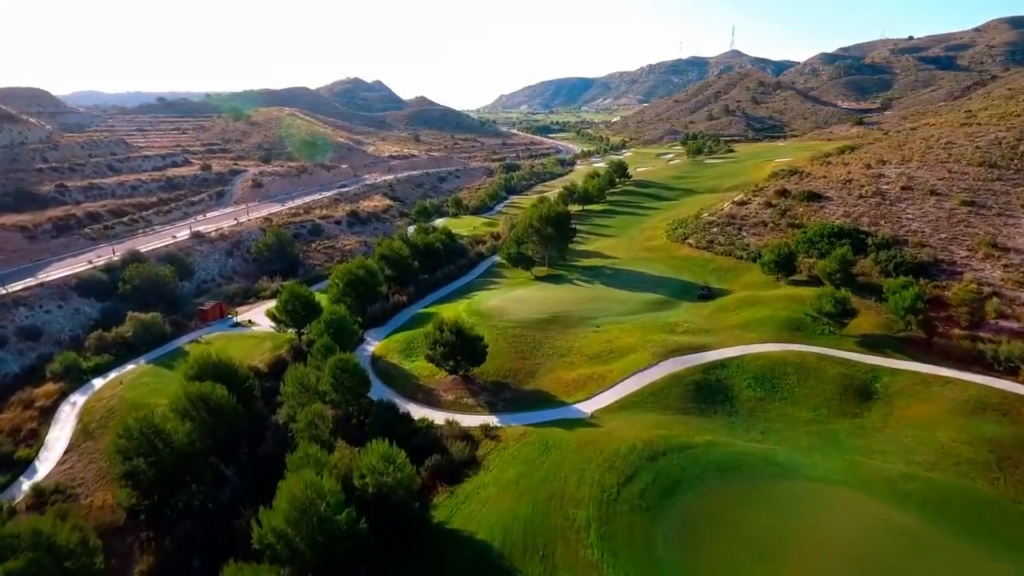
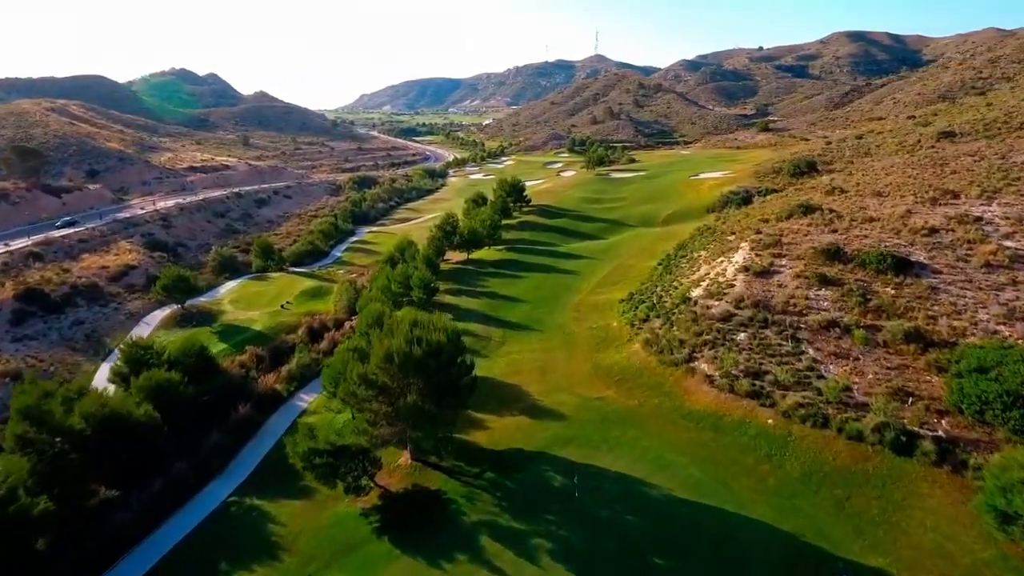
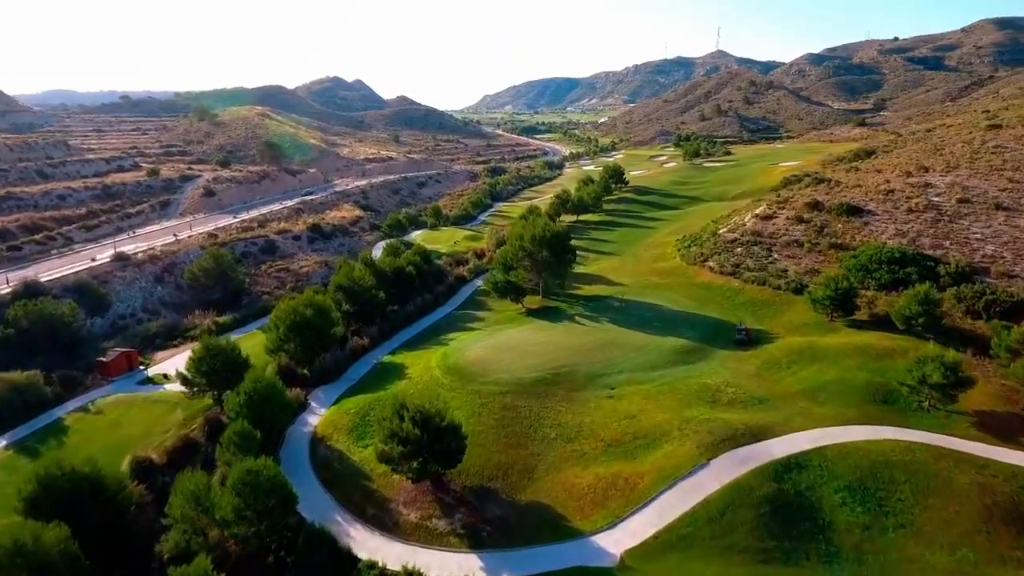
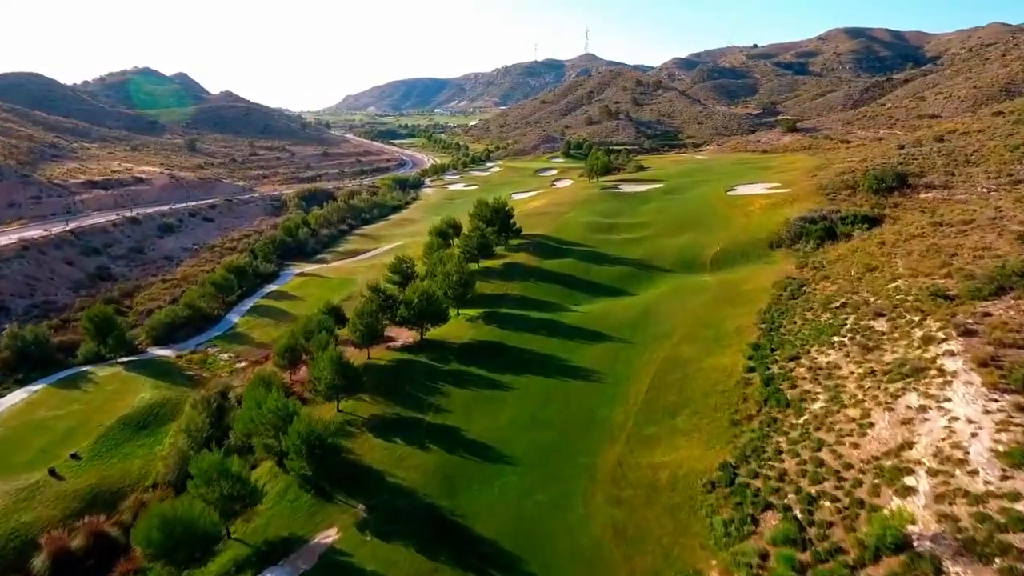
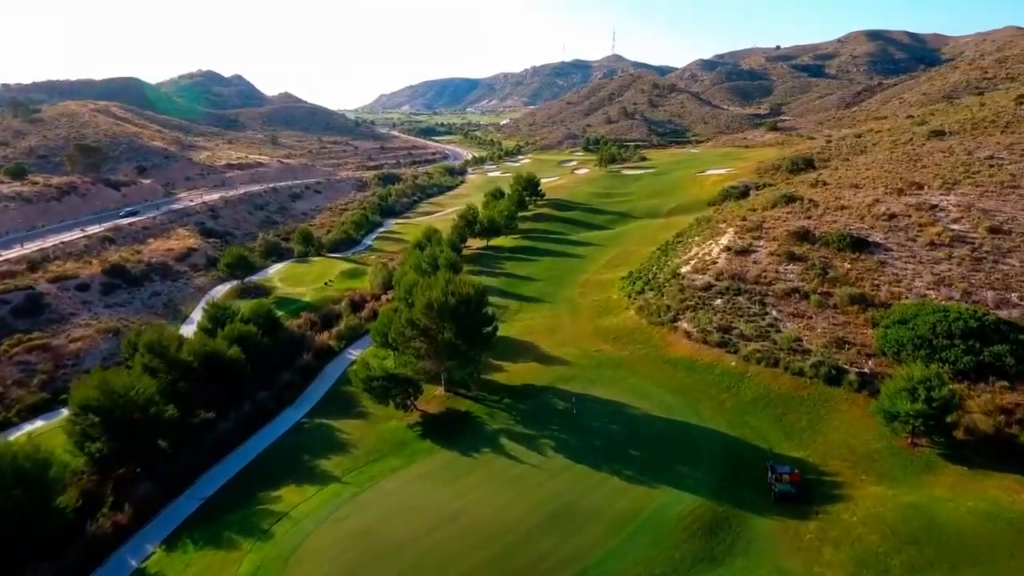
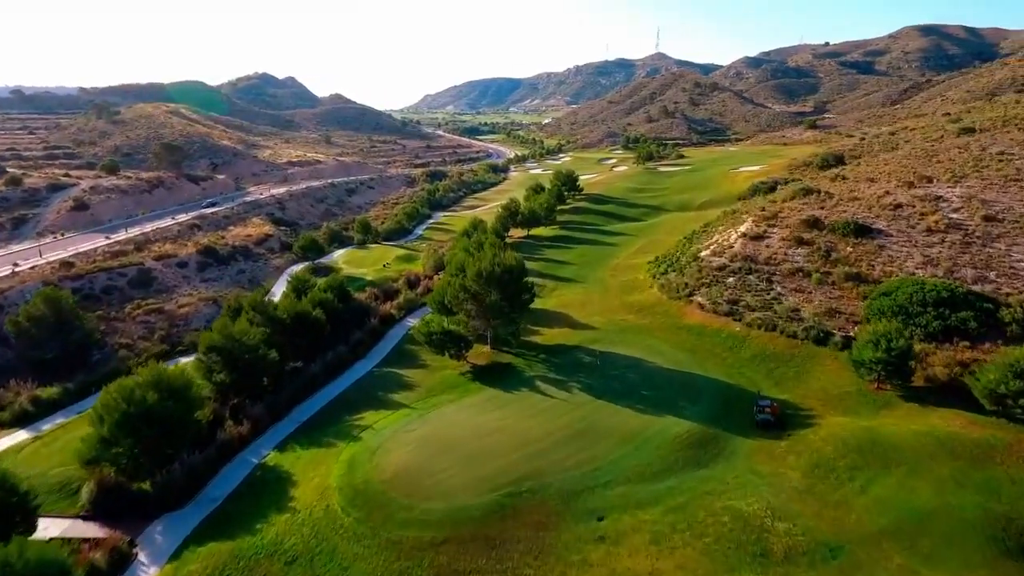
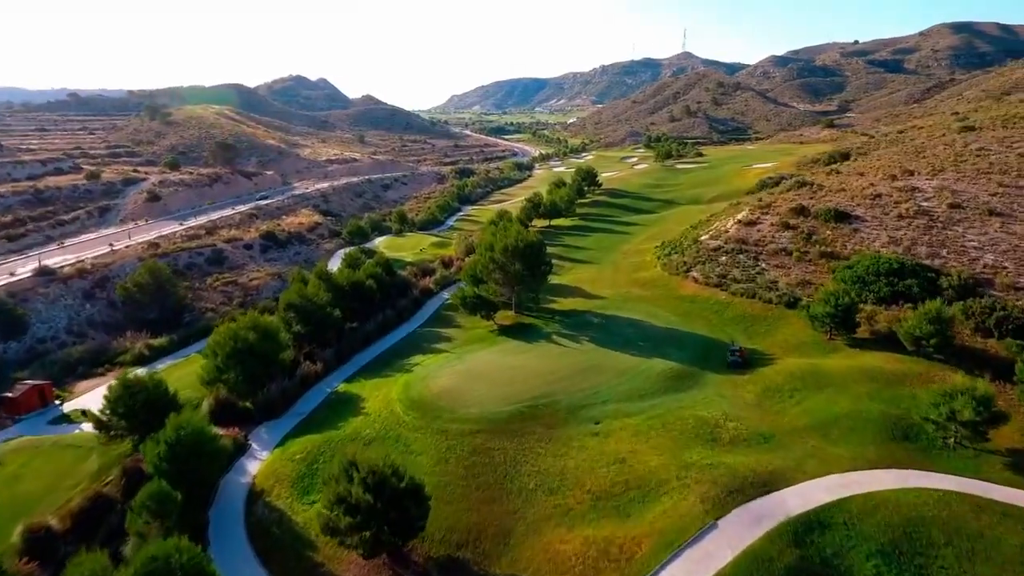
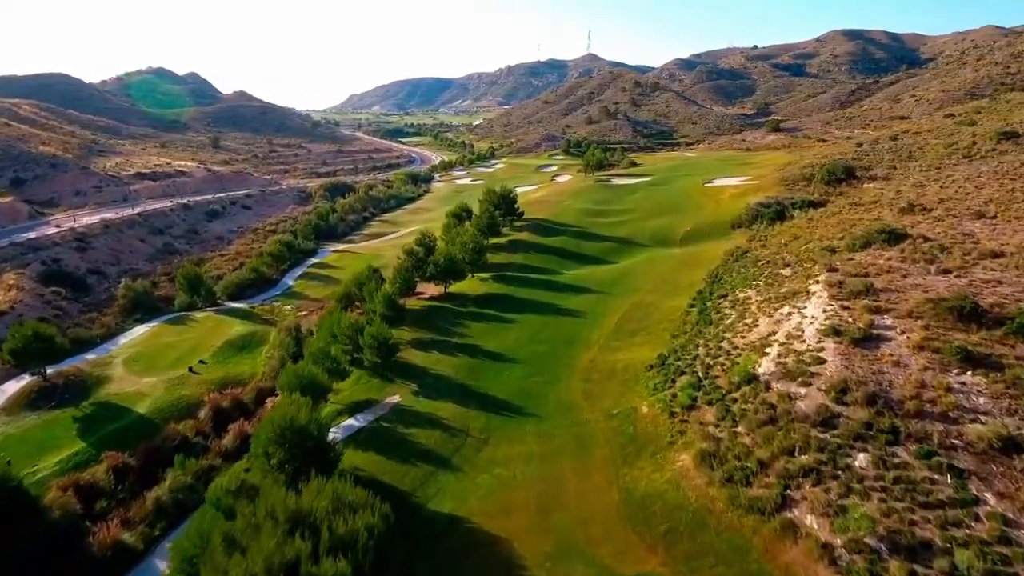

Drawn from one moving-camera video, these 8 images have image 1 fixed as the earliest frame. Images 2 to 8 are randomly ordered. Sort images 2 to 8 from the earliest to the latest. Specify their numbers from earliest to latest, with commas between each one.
3, 7, 6, 5, 2, 8, 4
